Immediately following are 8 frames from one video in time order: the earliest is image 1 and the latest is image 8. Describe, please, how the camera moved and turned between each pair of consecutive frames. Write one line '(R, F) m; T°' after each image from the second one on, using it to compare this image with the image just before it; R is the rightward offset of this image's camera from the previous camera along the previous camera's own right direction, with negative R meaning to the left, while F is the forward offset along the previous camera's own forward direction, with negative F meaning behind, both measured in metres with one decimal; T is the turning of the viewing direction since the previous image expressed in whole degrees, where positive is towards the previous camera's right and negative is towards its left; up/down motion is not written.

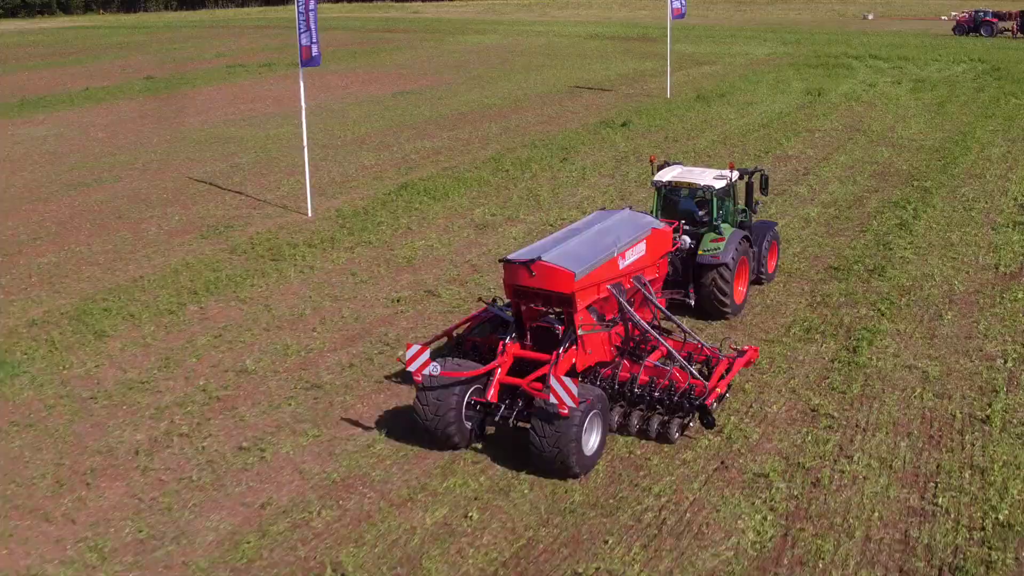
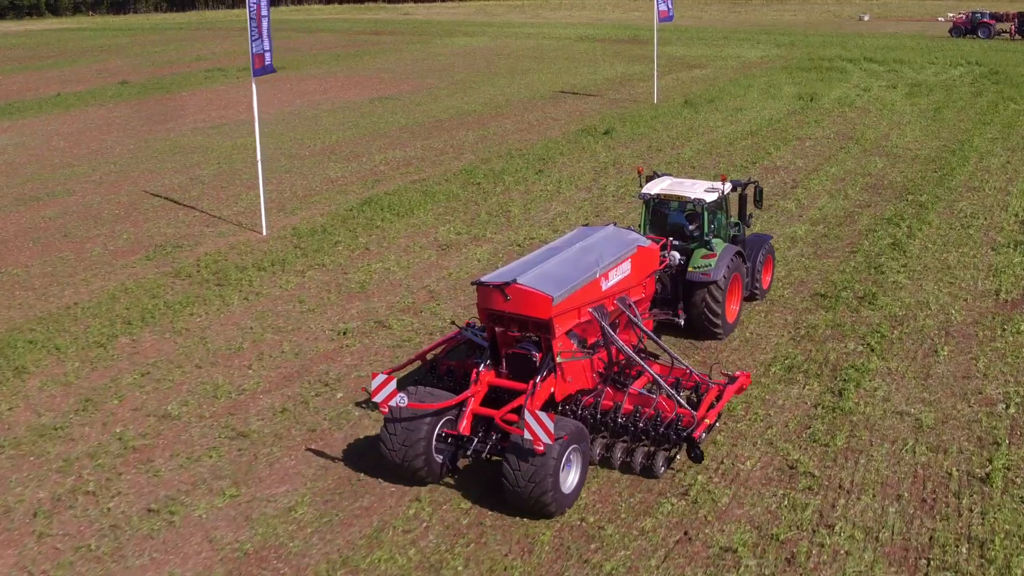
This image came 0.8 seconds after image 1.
(+0.4, +0.9) m; 0°
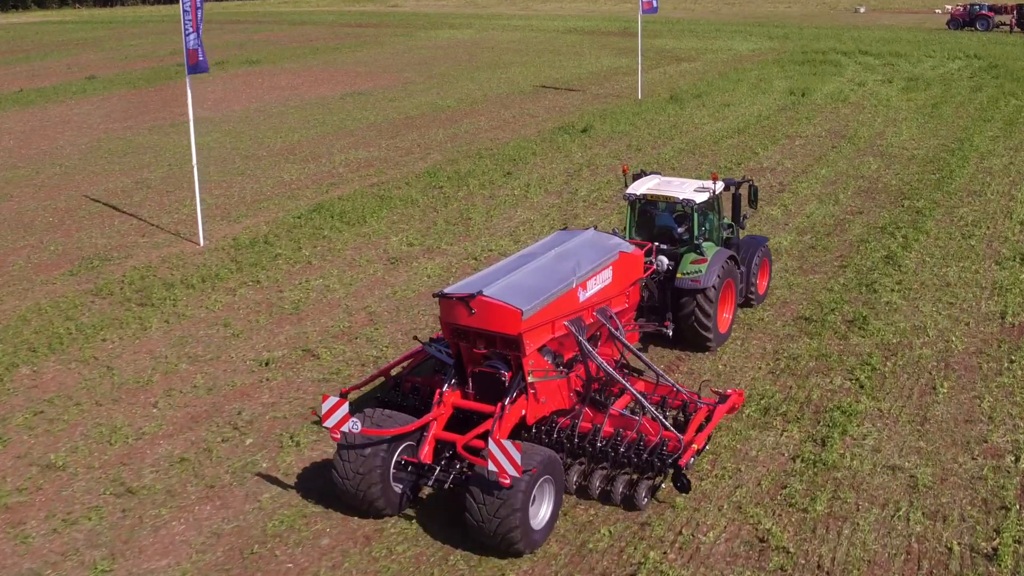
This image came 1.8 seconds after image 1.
(+0.4, +1.2) m; 0°
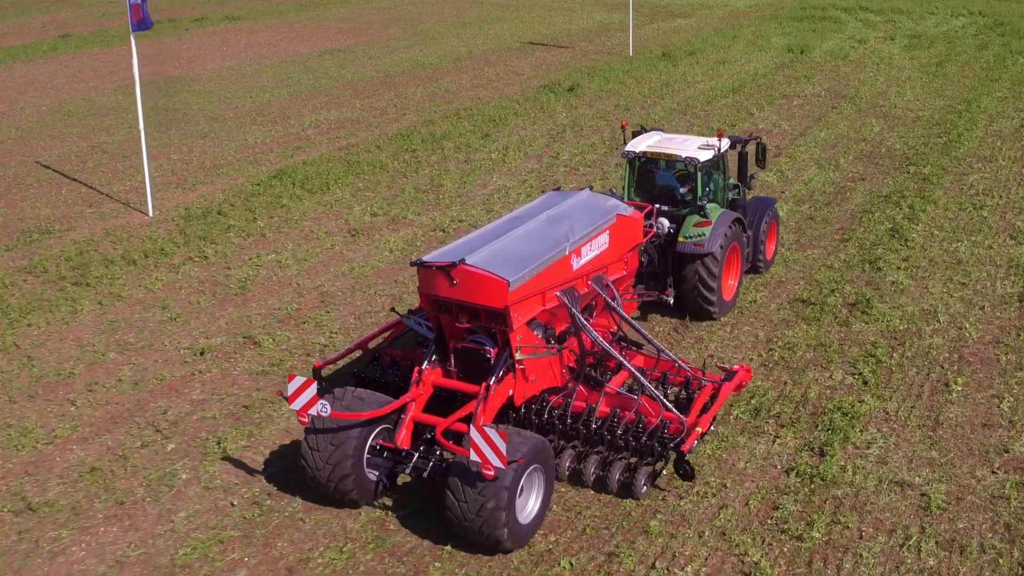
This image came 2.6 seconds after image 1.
(+0.2, +1.0) m; 0°
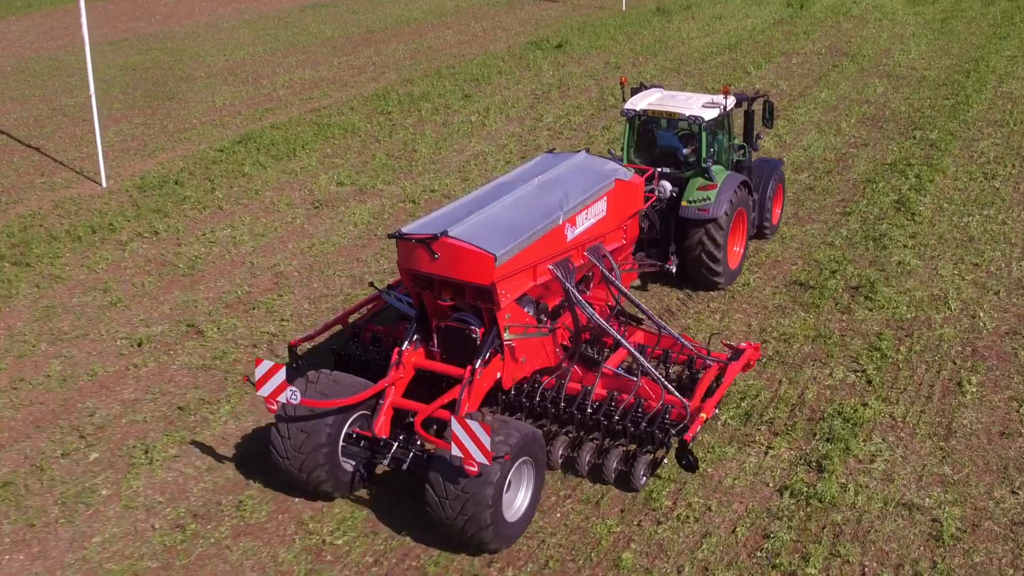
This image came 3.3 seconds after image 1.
(+0.2, +0.8) m; 0°
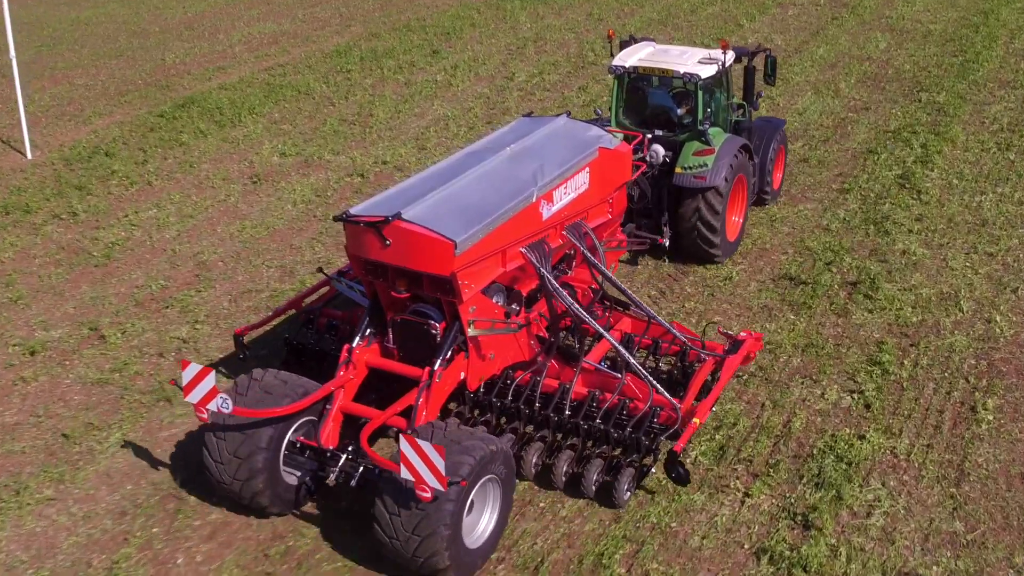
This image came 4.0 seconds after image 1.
(+0.3, +1.0) m; 0°
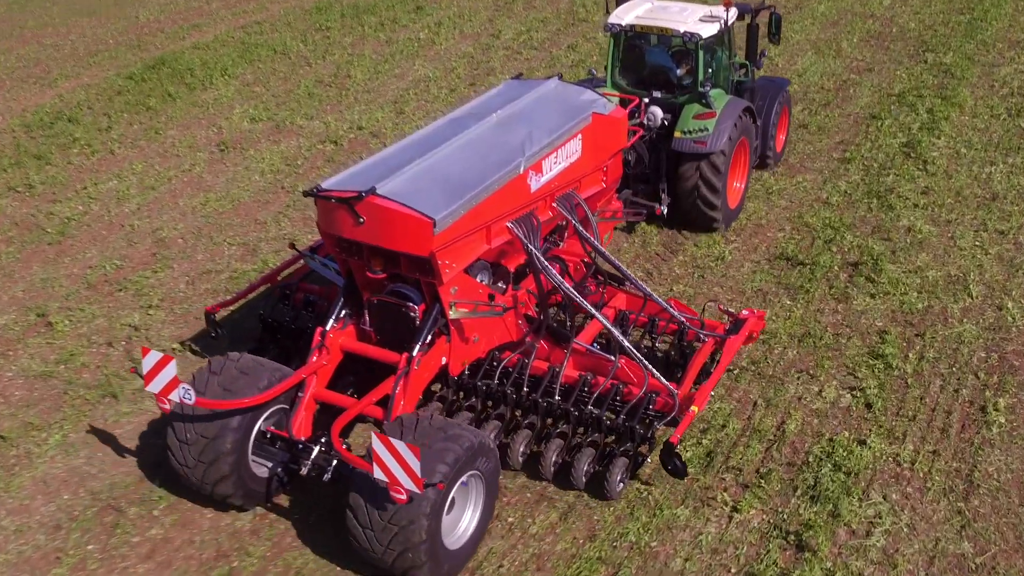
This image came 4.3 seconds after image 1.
(+0.1, +0.5) m; 0°
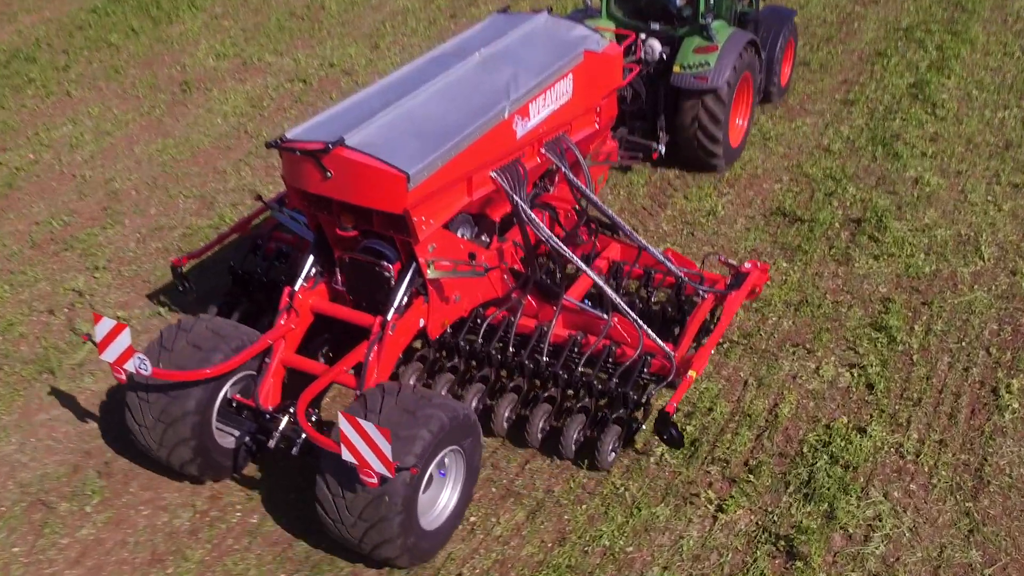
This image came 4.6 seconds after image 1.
(+0.1, +0.5) m; 0°
